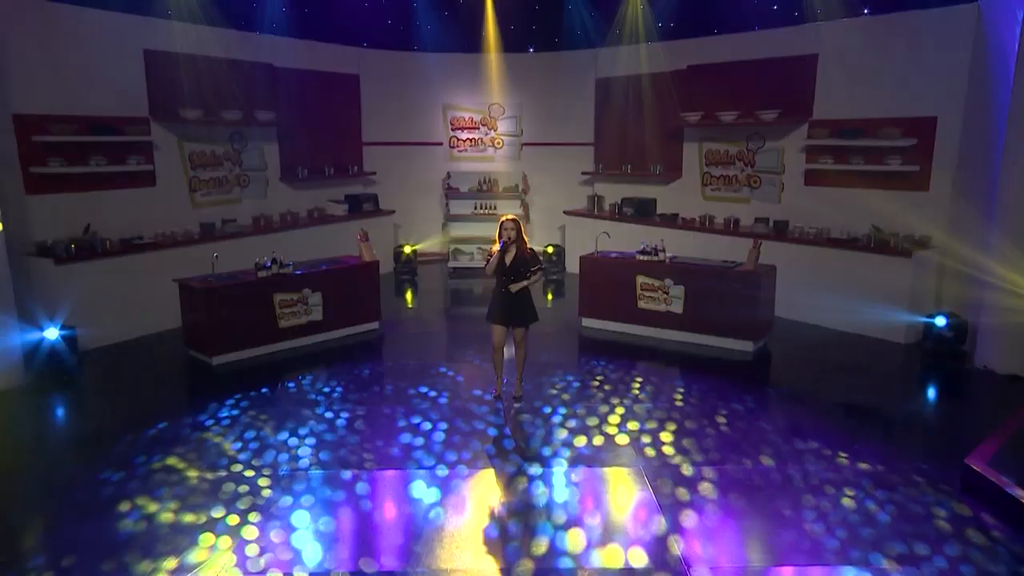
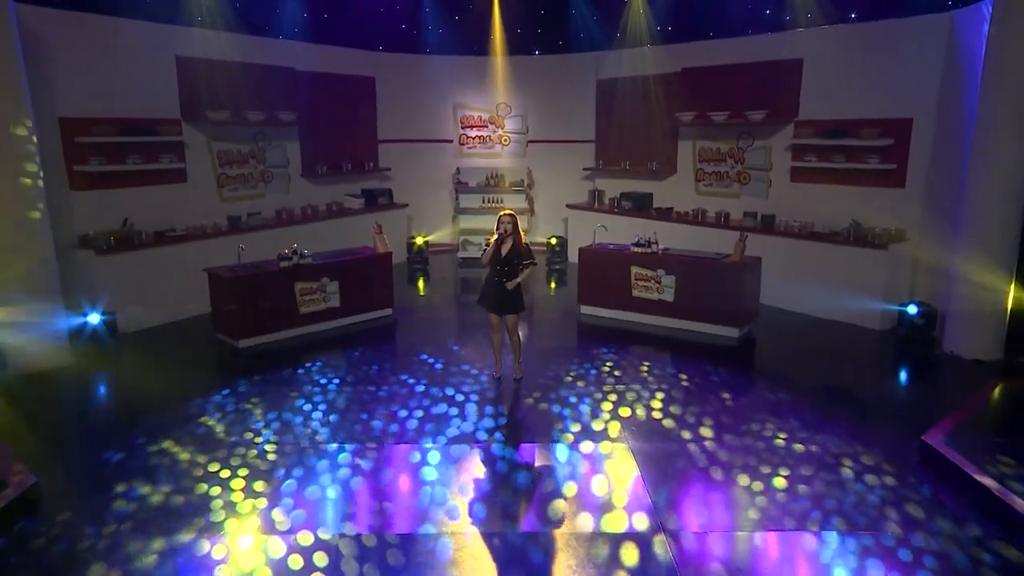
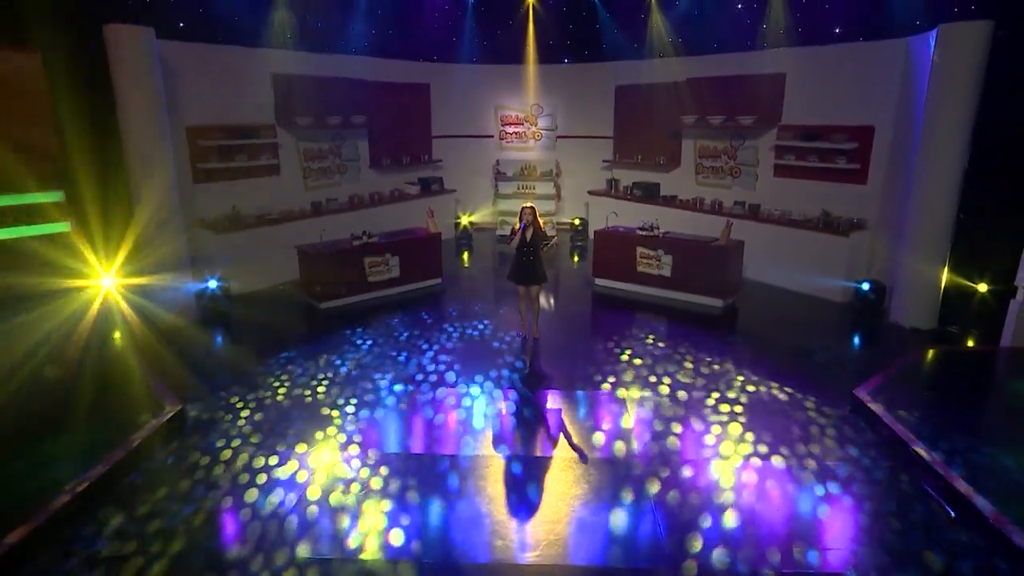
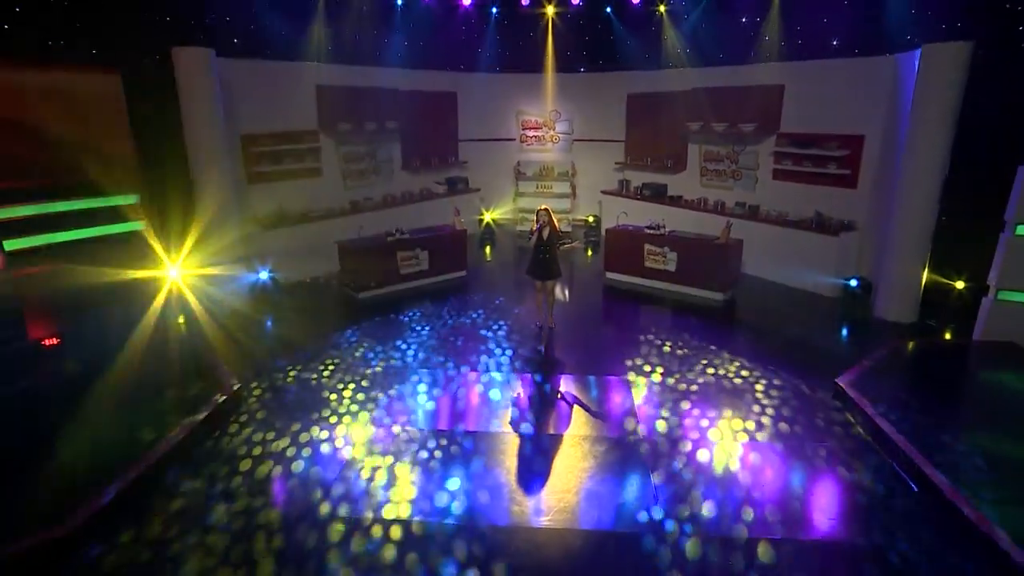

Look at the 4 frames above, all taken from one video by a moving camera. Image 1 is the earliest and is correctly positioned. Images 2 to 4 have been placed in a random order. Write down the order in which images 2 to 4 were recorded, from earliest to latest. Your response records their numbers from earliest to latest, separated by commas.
2, 3, 4
